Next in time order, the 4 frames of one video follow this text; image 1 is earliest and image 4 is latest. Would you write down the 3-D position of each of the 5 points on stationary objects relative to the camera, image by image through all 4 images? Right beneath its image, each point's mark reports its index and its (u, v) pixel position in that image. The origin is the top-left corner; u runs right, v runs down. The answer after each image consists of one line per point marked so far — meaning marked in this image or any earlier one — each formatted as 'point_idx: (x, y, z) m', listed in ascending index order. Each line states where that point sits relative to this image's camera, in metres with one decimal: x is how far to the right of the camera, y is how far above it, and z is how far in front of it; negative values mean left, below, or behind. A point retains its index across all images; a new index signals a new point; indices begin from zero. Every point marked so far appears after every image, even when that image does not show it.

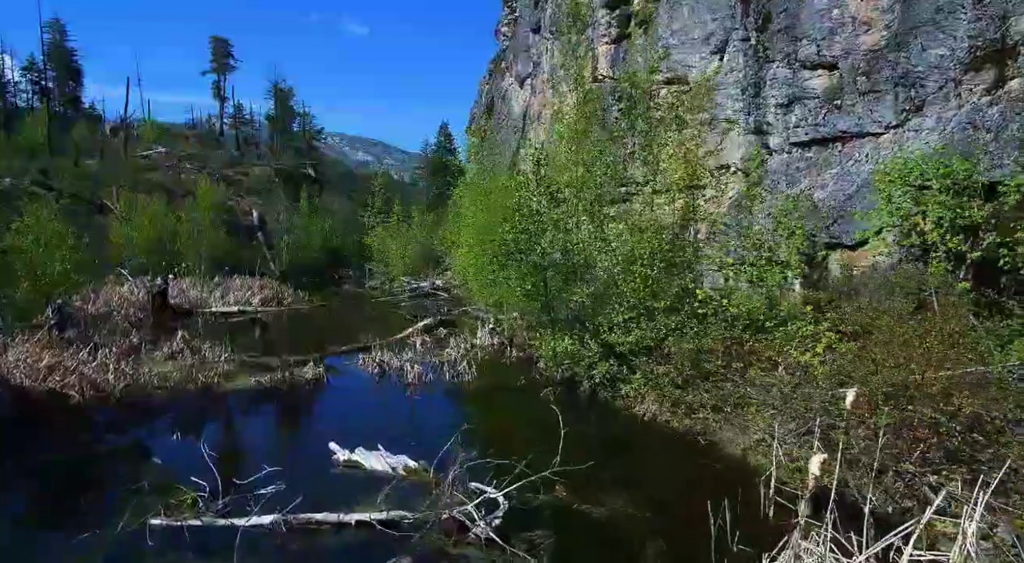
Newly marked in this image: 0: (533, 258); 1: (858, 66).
0: (+0.7, +0.7, +16.8) m
1: (+8.6, +5.3, +15.2) m
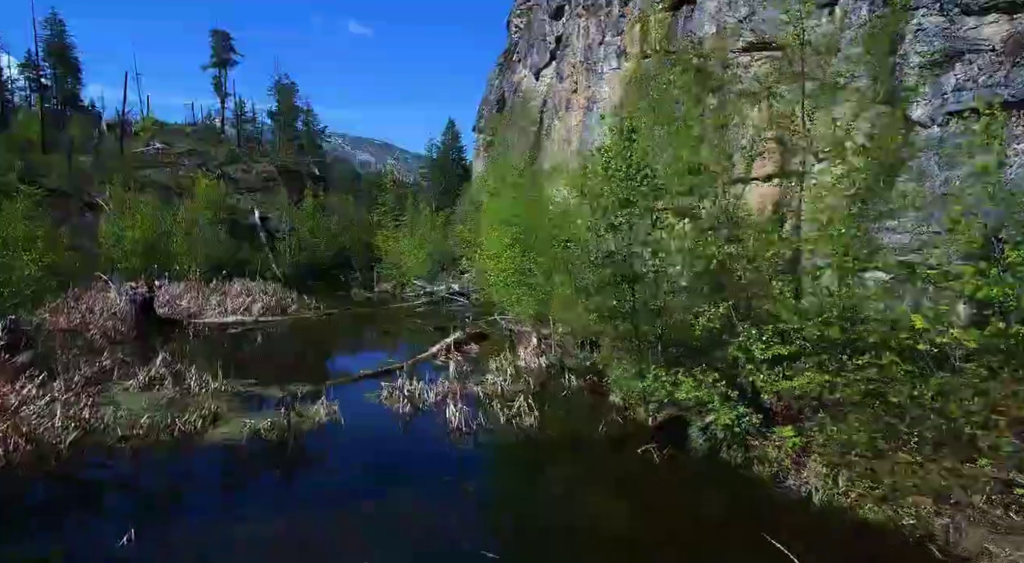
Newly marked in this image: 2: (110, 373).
0: (+2.2, +0.5, +12.9) m
1: (+10.1, +5.1, +11.3) m
2: (-10.9, -2.5, +16.7) m
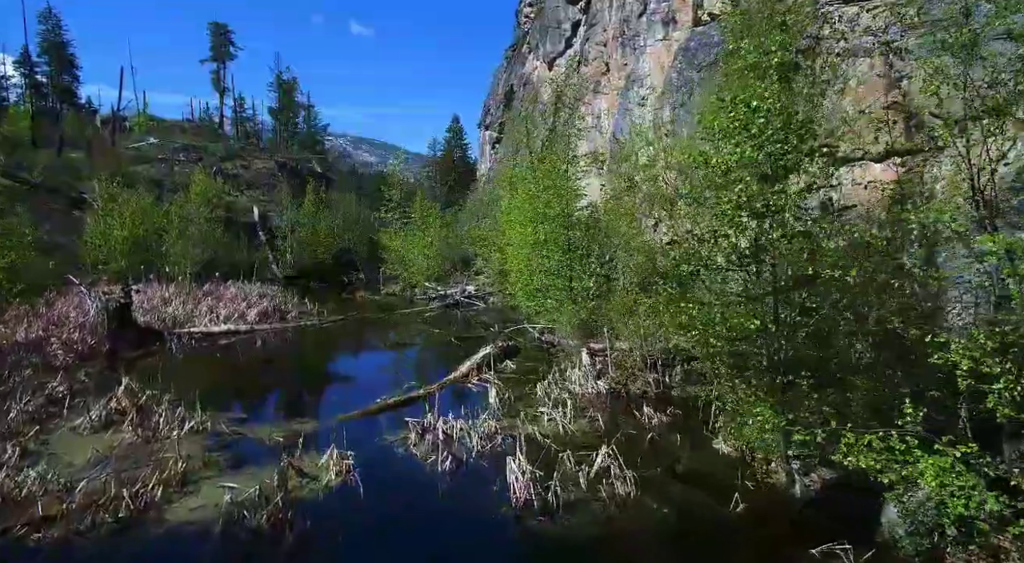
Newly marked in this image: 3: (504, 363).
0: (+3.5, +0.3, +9.3) m
1: (+11.3, +5.0, +7.6) m
2: (-9.7, -2.6, +13.1) m
3: (-0.3, -2.4, +17.9) m
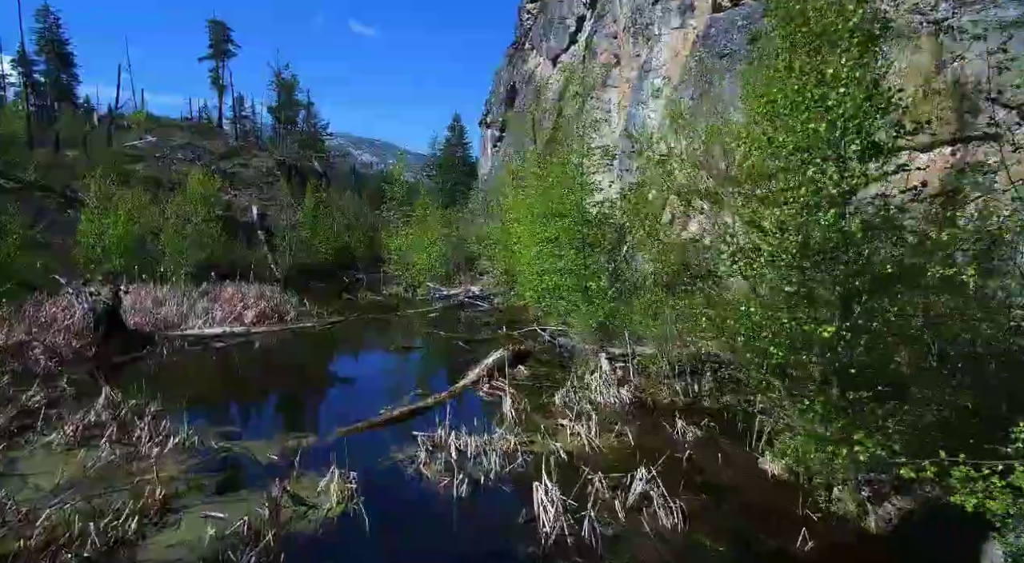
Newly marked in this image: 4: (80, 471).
0: (+3.8, +0.3, +8.1) m
1: (+11.7, +5.0, +6.5) m
2: (-9.3, -2.7, +11.9) m
3: (+0.1, -2.4, +16.7) m
4: (-6.7, -2.9, +9.5) m
